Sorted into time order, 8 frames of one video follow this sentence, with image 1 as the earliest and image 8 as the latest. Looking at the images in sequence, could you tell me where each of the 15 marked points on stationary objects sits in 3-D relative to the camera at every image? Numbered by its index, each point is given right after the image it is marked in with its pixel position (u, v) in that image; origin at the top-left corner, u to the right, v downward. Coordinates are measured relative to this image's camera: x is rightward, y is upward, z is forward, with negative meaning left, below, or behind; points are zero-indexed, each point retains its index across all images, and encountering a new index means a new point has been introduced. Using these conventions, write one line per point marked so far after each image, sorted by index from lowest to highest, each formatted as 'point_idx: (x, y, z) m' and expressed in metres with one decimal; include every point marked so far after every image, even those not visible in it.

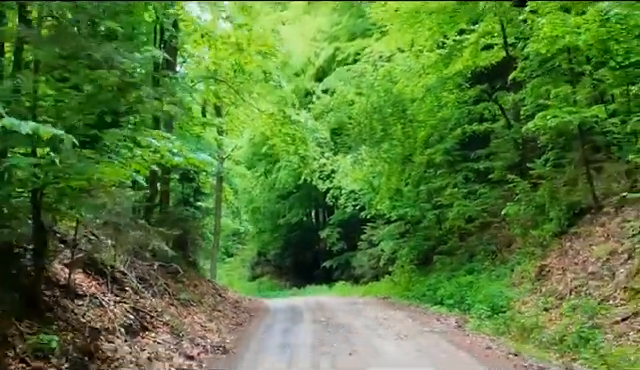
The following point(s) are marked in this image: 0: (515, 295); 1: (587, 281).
0: (+3.4, -1.9, +15.2) m
1: (+4.0, -1.4, +13.1) m
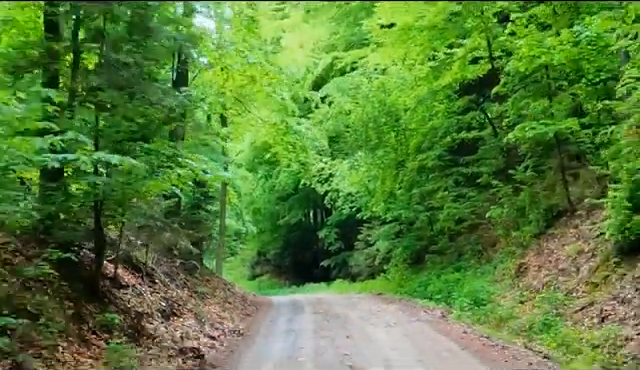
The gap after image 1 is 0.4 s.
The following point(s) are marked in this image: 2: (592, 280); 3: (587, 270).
0: (+3.4, -2.0, +16.8) m
1: (+4.0, -1.5, +14.8) m
2: (+4.0, -1.4, +13.0) m
3: (+4.1, -1.3, +13.7) m
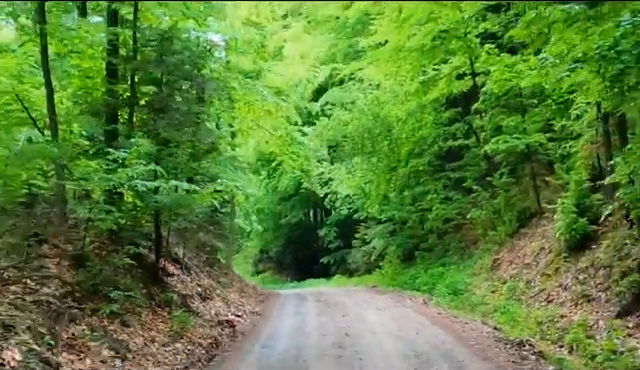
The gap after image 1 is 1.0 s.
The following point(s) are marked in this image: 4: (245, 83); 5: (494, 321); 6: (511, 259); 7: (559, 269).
0: (+3.4, -2.1, +19.6) m
1: (+4.0, -1.6, +17.5) m
2: (+4.0, -1.5, +15.8) m
3: (+4.1, -1.4, +16.4) m
4: (-1.5, +2.1, +18.1) m
5: (+2.6, -2.0, +13.3) m
6: (+4.2, -1.6, +19.4) m
7: (+4.1, -1.4, +15.0) m
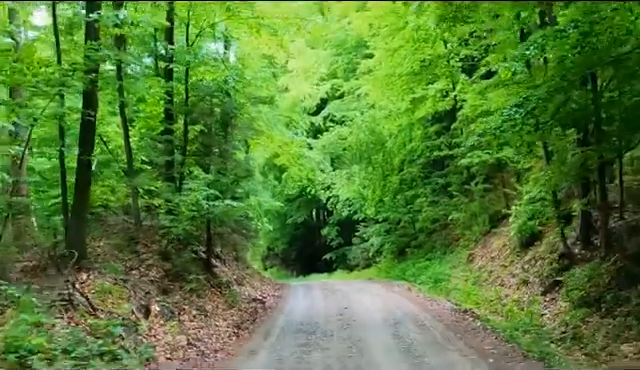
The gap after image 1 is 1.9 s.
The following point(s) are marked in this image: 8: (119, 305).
0: (+3.5, -2.3, +23.7) m
1: (+4.1, -1.8, +21.6) m
2: (+4.1, -1.7, +19.9) m
3: (+4.3, -1.6, +20.6) m
4: (-1.4, +1.9, +22.2) m
5: (+2.7, -2.3, +17.4) m
6: (+4.3, -1.8, +23.6) m
7: (+4.2, -1.6, +19.1) m
8: (-2.1, -1.2, +9.3) m
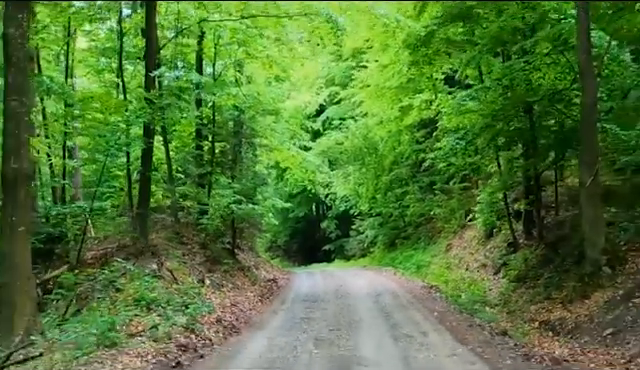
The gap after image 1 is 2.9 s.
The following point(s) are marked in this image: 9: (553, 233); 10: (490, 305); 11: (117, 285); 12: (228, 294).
0: (+3.5, -2.3, +28.0) m
1: (+4.1, -1.9, +25.9) m
2: (+4.1, -1.8, +24.2) m
3: (+4.3, -1.7, +24.8) m
4: (-1.4, +1.8, +26.4) m
5: (+2.7, -2.3, +21.7) m
6: (+4.3, -1.8, +27.8) m
7: (+4.2, -1.7, +23.4) m
8: (-2.1, -1.4, +13.5) m
9: (+4.3, -0.9, +16.5) m
10: (+2.9, -2.0, +15.0) m
11: (-2.6, -1.2, +11.1) m
12: (-1.5, -1.7, +14.1) m
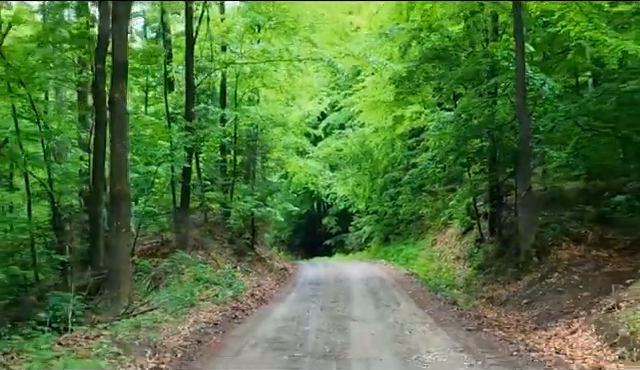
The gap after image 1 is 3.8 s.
0: (+3.6, -2.5, +32.4) m
1: (+4.2, -2.0, +30.3) m
2: (+4.2, -1.9, +28.6) m
3: (+4.3, -1.8, +29.2) m
4: (-1.4, +1.7, +30.9) m
5: (+2.8, -2.5, +26.1) m
6: (+4.4, -2.0, +32.2) m
7: (+4.2, -1.9, +27.8) m
8: (-2.0, -1.6, +17.9) m
9: (+4.4, -1.1, +21.0) m
10: (+3.0, -2.3, +19.5) m
11: (-2.5, -1.4, +15.6) m
12: (-1.4, -1.9, +18.6) m
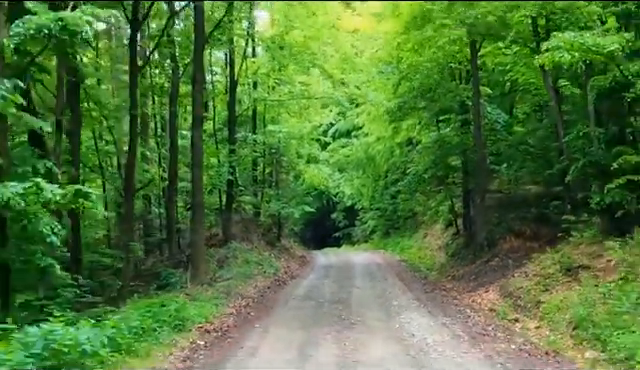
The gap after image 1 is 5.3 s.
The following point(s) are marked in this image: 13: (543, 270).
0: (+4.0, -2.6, +39.1) m
1: (+4.6, -2.2, +37.0) m
2: (+4.6, -2.1, +35.3) m
3: (+4.8, -2.0, +36.0) m
4: (-0.9, +1.5, +37.6) m
5: (+3.2, -2.7, +32.8) m
6: (+4.8, -2.1, +39.0) m
7: (+4.7, -2.0, +34.5) m
8: (-1.7, -1.9, +24.7) m
9: (+4.7, -1.3, +27.7) m
10: (+3.3, -2.5, +26.2) m
11: (-2.2, -1.7, +22.3) m
12: (-1.1, -2.2, +25.3) m
13: (+3.9, -1.5, +15.5) m
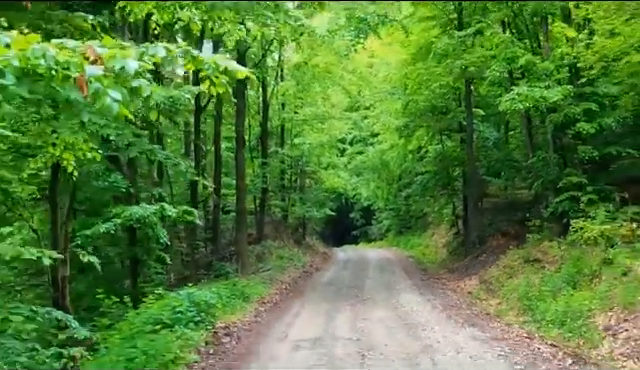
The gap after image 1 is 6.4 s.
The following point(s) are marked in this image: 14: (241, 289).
0: (+5.0, -2.8, +44.0) m
1: (+5.5, -2.4, +41.9) m
2: (+5.5, -2.3, +40.2) m
3: (+5.6, -2.2, +40.8) m
4: (0.0, +1.3, +42.6) m
5: (+4.0, -2.9, +37.8) m
6: (+5.8, -2.3, +43.8) m
7: (+5.5, -2.3, +39.4) m
8: (-1.0, -2.2, +29.7) m
9: (+5.5, -1.6, +32.5) m
10: (+4.0, -2.8, +31.1) m
11: (-1.6, -2.0, +27.3) m
12: (-0.4, -2.5, +30.3) m
13: (+4.4, -1.8, +20.4) m
14: (-1.4, -1.9, +15.9) m
